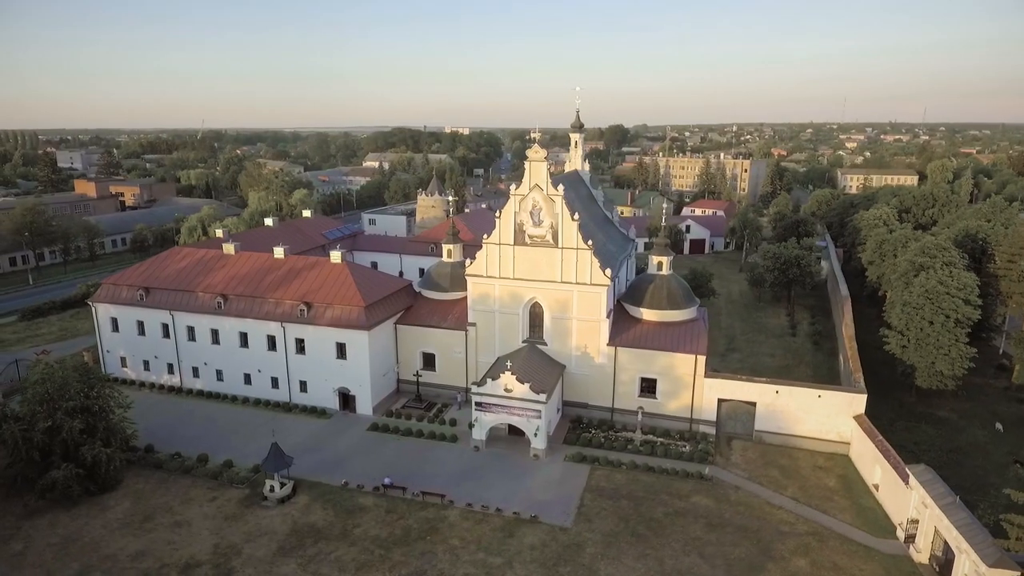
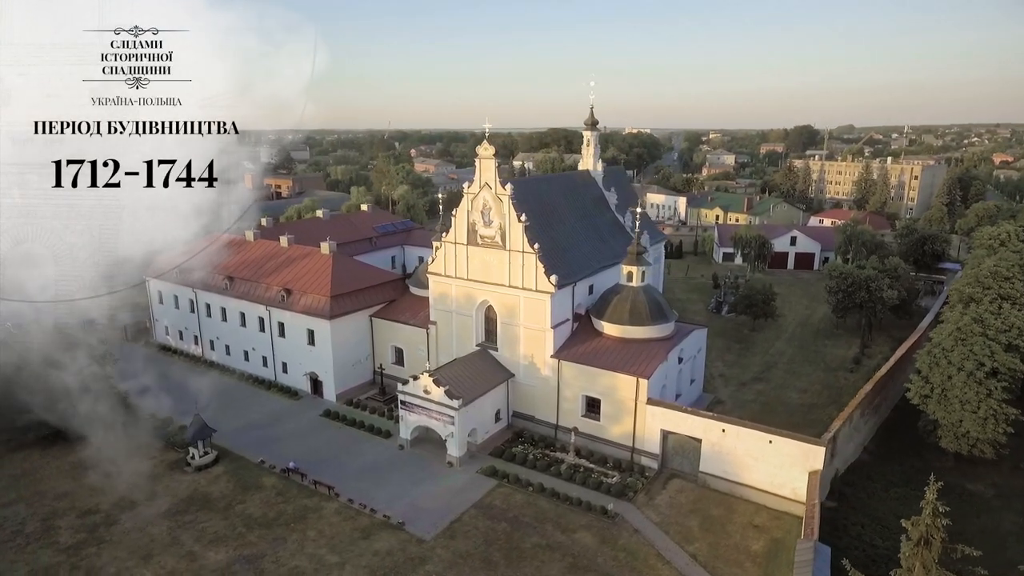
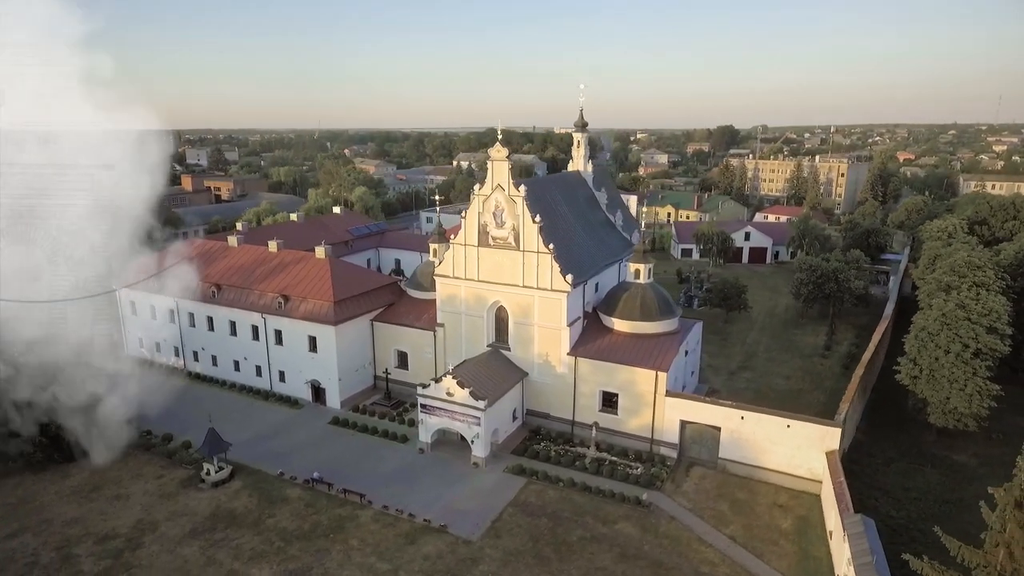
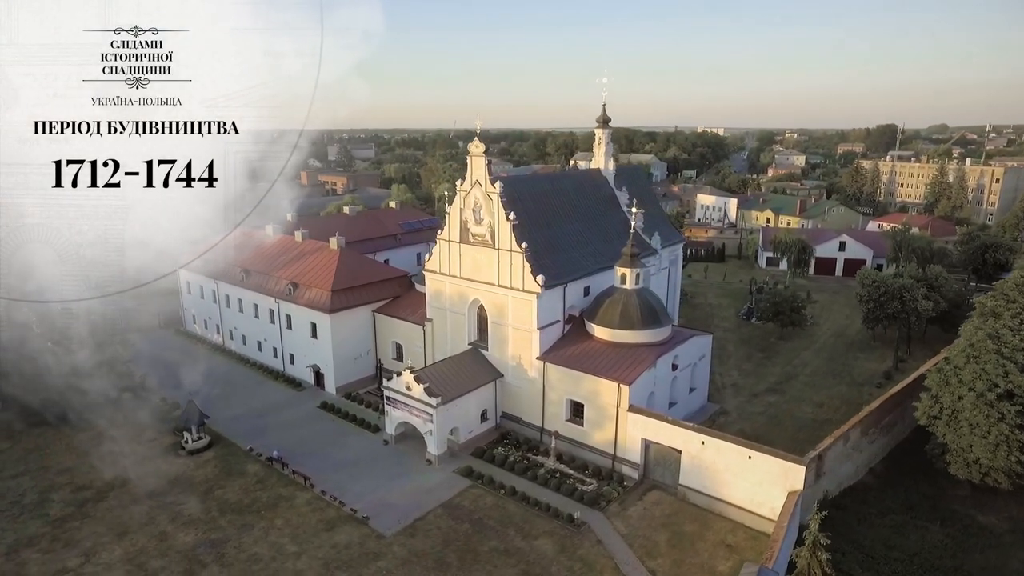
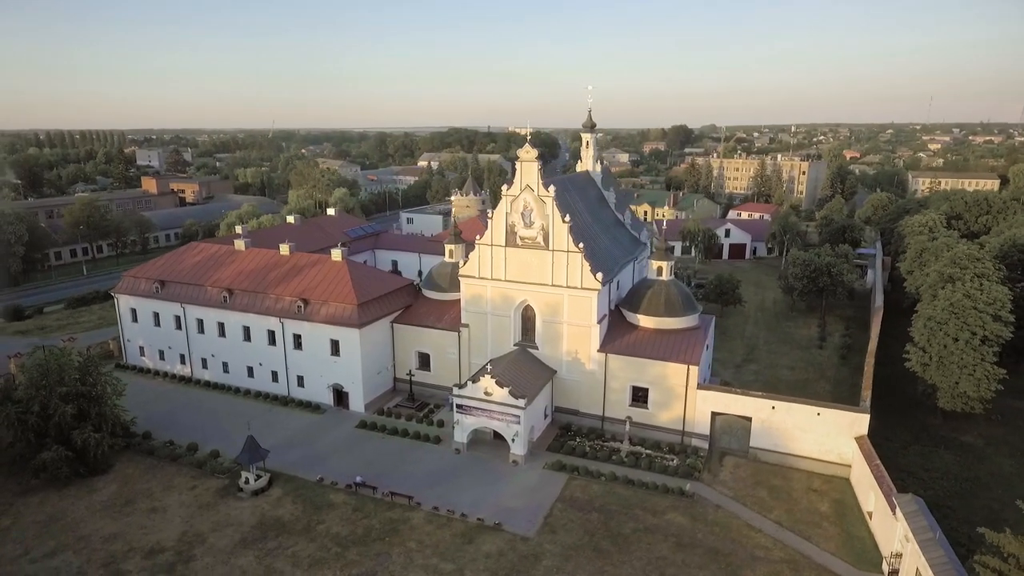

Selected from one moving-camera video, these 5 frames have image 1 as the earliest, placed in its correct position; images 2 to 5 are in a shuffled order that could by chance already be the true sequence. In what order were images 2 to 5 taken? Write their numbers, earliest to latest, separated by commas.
5, 3, 2, 4
